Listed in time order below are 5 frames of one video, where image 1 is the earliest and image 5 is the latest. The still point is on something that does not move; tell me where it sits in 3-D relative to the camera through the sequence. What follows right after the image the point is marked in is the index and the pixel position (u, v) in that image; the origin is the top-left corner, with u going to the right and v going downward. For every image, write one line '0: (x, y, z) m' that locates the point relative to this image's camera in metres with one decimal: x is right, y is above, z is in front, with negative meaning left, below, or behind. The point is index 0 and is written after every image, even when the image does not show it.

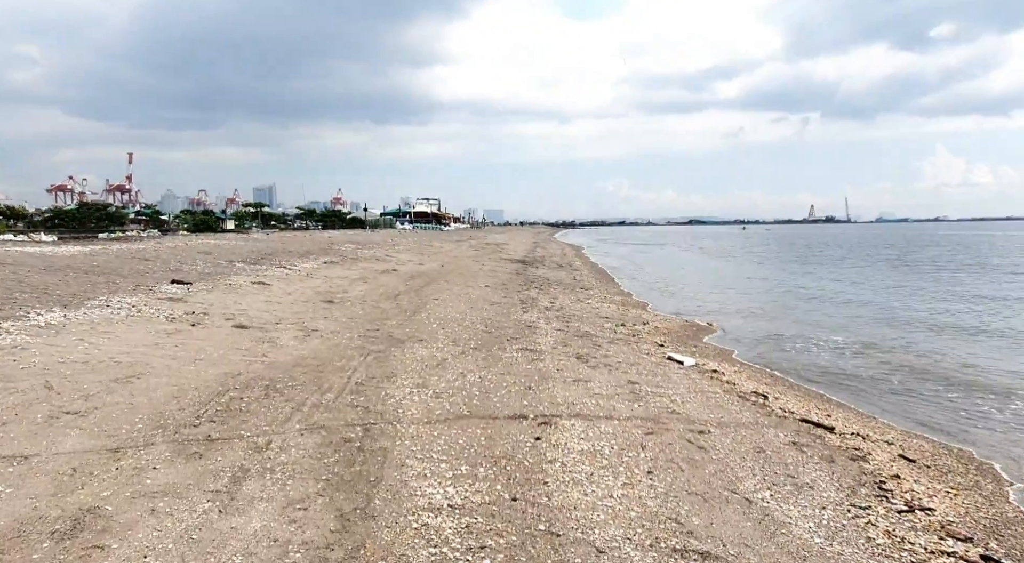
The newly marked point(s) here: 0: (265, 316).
0: (-5.5, -0.8, +18.5) m
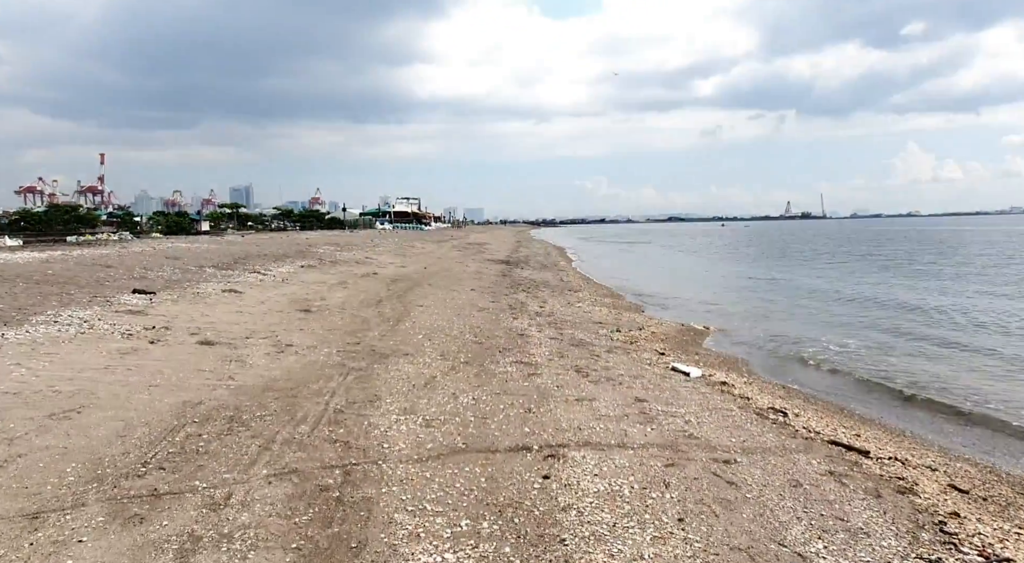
0: (-5.6, -1.0, +16.9) m
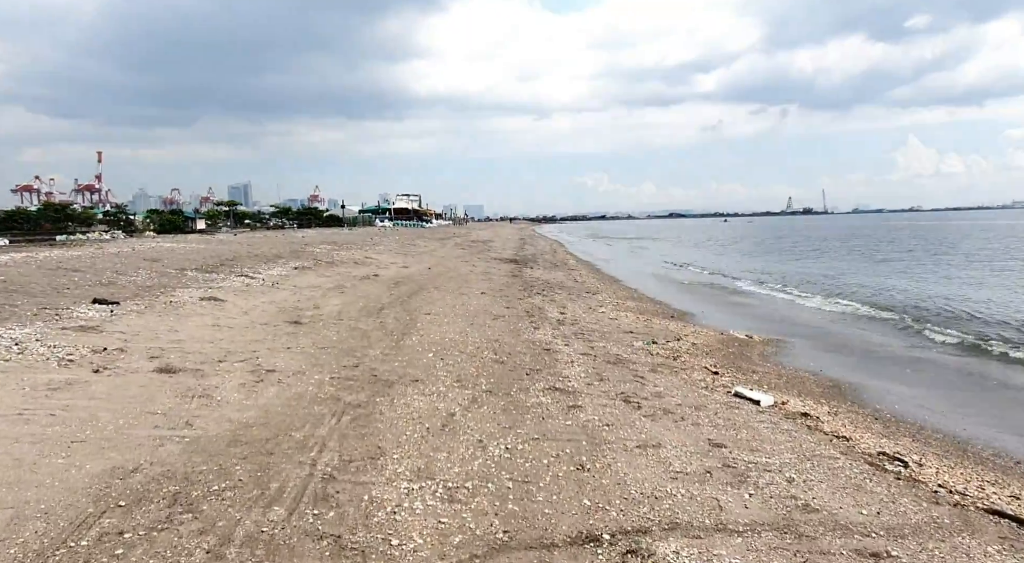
0: (-5.1, -1.1, +13.9) m
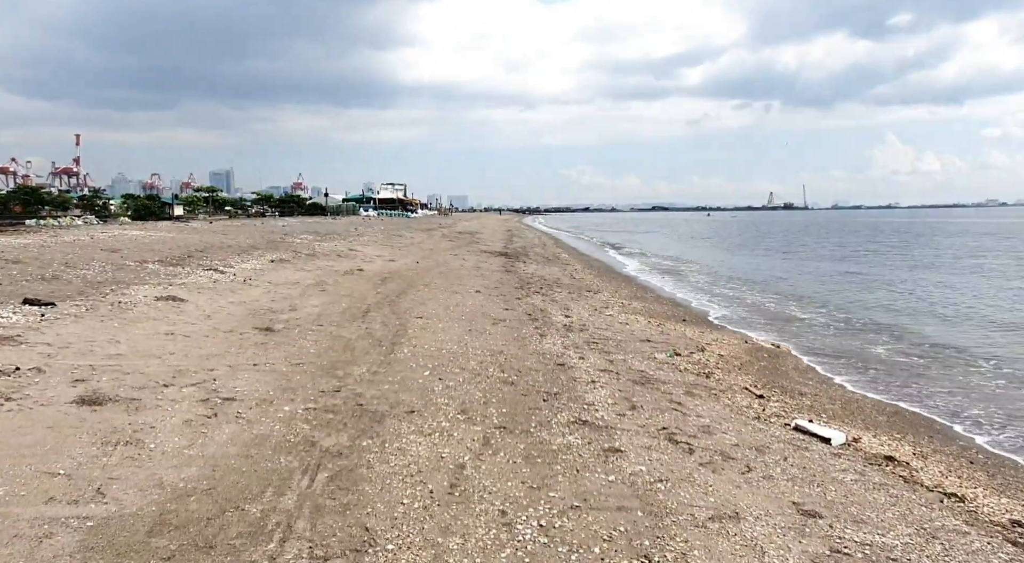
0: (-4.8, -1.2, +11.2) m
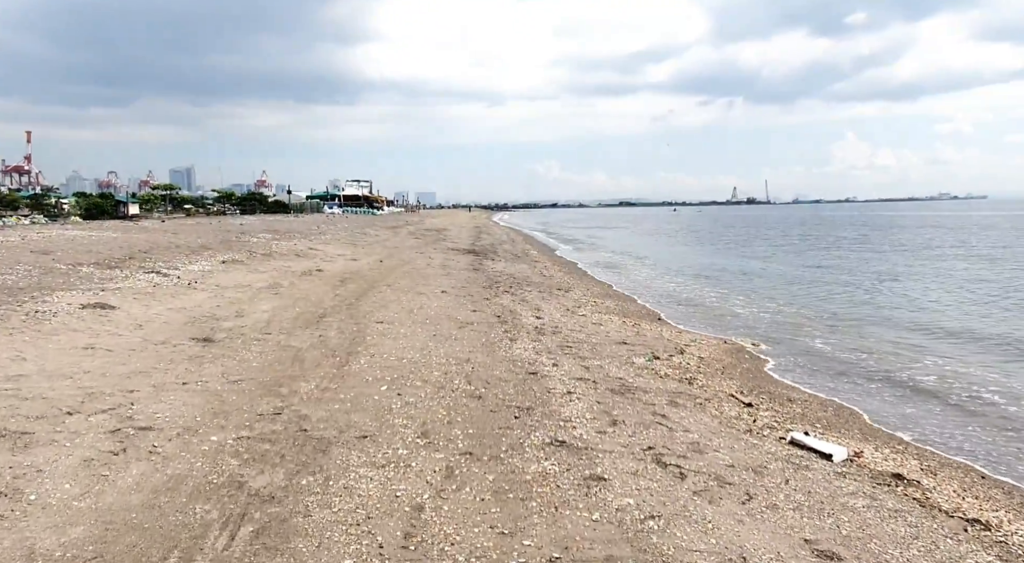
0: (-5.2, -1.3, +9.6) m
